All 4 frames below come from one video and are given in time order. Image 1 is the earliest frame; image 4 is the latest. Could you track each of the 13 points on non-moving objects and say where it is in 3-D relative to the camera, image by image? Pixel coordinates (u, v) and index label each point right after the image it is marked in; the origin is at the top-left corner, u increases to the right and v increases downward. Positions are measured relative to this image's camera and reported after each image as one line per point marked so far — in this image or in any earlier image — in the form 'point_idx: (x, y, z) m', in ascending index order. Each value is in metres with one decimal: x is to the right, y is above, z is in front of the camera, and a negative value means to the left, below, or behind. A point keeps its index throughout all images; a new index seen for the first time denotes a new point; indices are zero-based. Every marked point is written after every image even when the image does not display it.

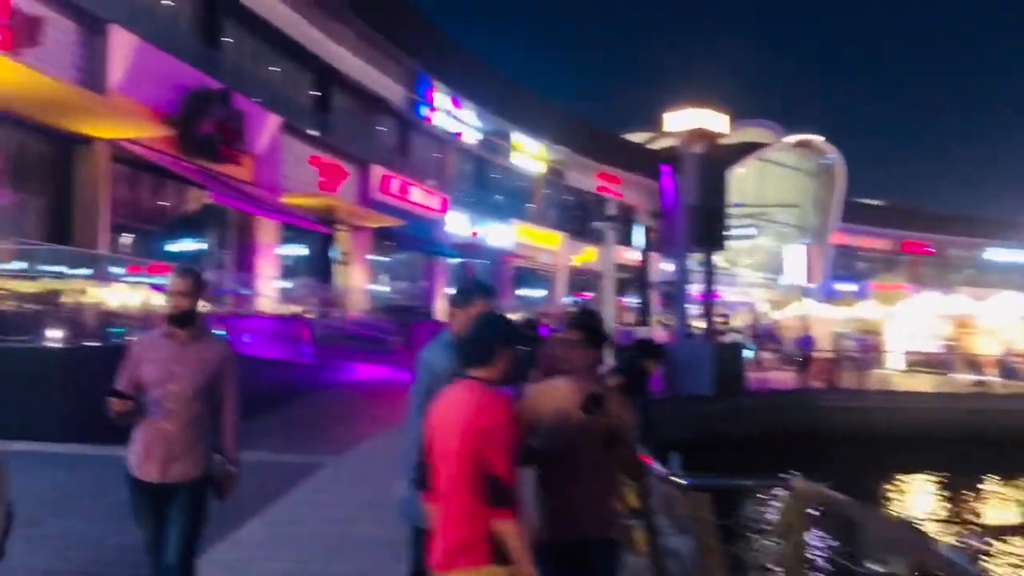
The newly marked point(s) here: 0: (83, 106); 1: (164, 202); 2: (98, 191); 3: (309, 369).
0: (-7.1, +3.0, +14.4) m
1: (-7.9, +2.0, +19.6) m
2: (-7.9, +1.9, +16.4) m
3: (-3.7, -1.5, +15.8) m
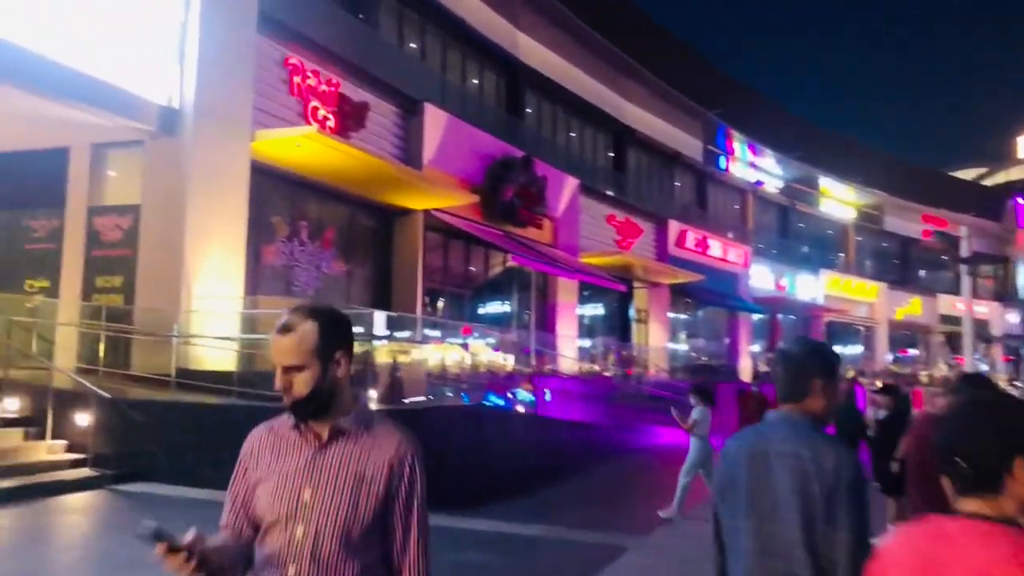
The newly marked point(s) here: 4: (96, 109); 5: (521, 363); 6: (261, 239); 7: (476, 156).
0: (-1.9, +1.9, +15.4) m
1: (-1.0, +0.5, +20.5) m
2: (-2.0, +0.6, +17.5) m
3: (+1.8, -2.6, +15.2) m
4: (-5.5, +2.3, +11.1) m
5: (+0.2, -1.4, +15.6) m
6: (-4.2, +0.8, +14.2) m
7: (-0.8, +3.0, +19.5) m
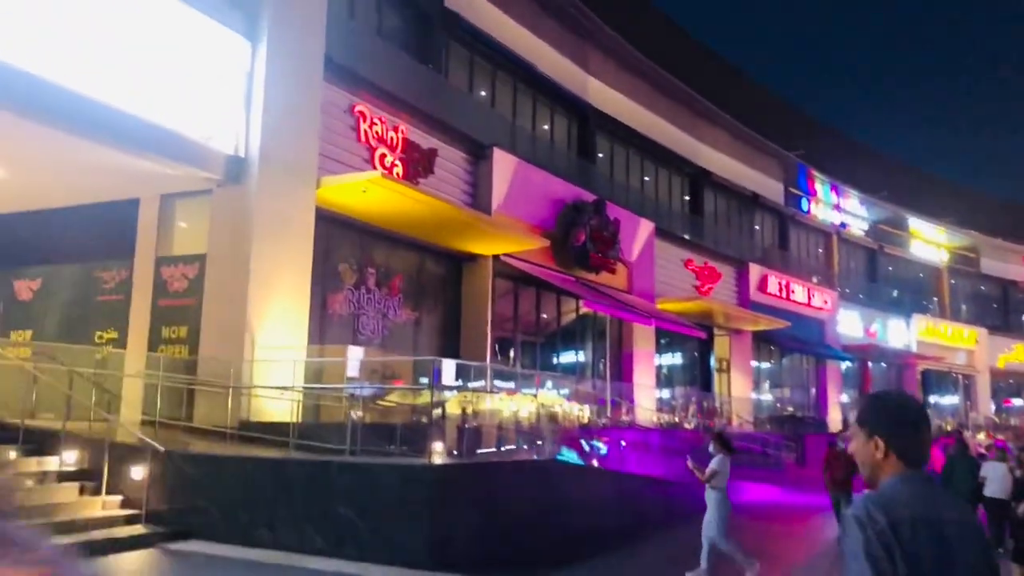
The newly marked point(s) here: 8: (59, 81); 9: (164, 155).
0: (-0.7, +1.1, +15.0) m
1: (+0.8, -0.6, +19.9) m
2: (-0.6, -0.3, +17.0) m
3: (+3.0, -3.3, +14.2) m
4: (-4.7, +1.7, +11.1) m
5: (+1.5, -2.2, +14.8) m
6: (-3.0, 0.0, +13.9) m
7: (+0.8, +1.9, +19.1) m
8: (-5.3, +2.4, +9.9) m
9: (-4.6, +1.8, +11.0) m
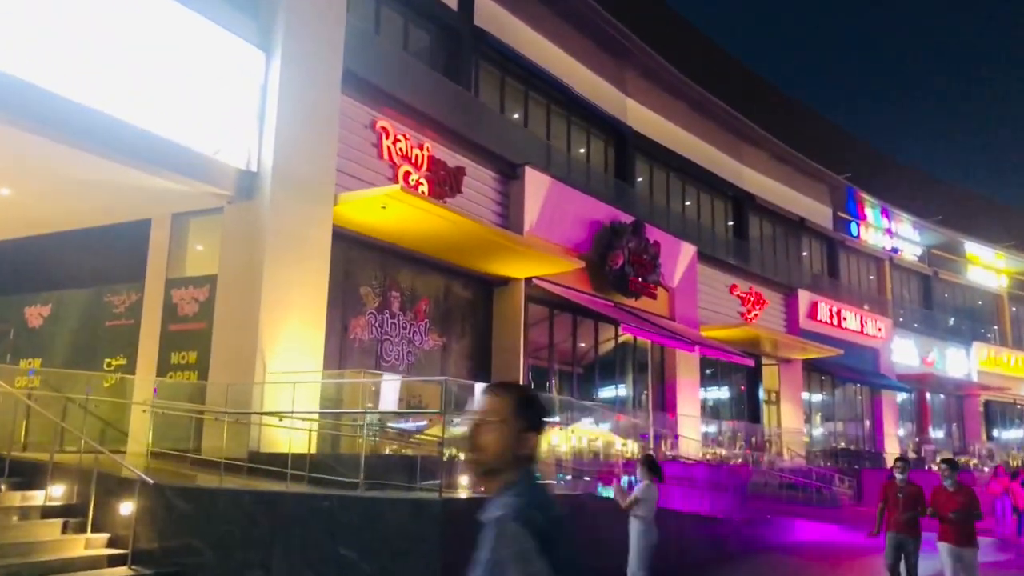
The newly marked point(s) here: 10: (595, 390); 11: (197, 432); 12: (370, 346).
0: (-0.2, +0.7, +14.2) m
1: (+1.5, -1.2, +18.9) m
2: (+0.1, -0.8, +16.1) m
3: (+3.5, -3.7, +13.0) m
4: (-4.3, +1.4, +10.5) m
5: (+2.0, -2.5, +13.7) m
6: (-2.5, -0.4, +13.2) m
7: (+1.5, +1.4, +18.2) m
8: (-5.0, +2.2, +9.4) m
9: (-4.3, +1.5, +10.4) m
10: (+1.8, -2.2, +19.3) m
11: (-3.8, -1.7, +10.4) m
12: (-2.2, -0.9, +13.6) m
